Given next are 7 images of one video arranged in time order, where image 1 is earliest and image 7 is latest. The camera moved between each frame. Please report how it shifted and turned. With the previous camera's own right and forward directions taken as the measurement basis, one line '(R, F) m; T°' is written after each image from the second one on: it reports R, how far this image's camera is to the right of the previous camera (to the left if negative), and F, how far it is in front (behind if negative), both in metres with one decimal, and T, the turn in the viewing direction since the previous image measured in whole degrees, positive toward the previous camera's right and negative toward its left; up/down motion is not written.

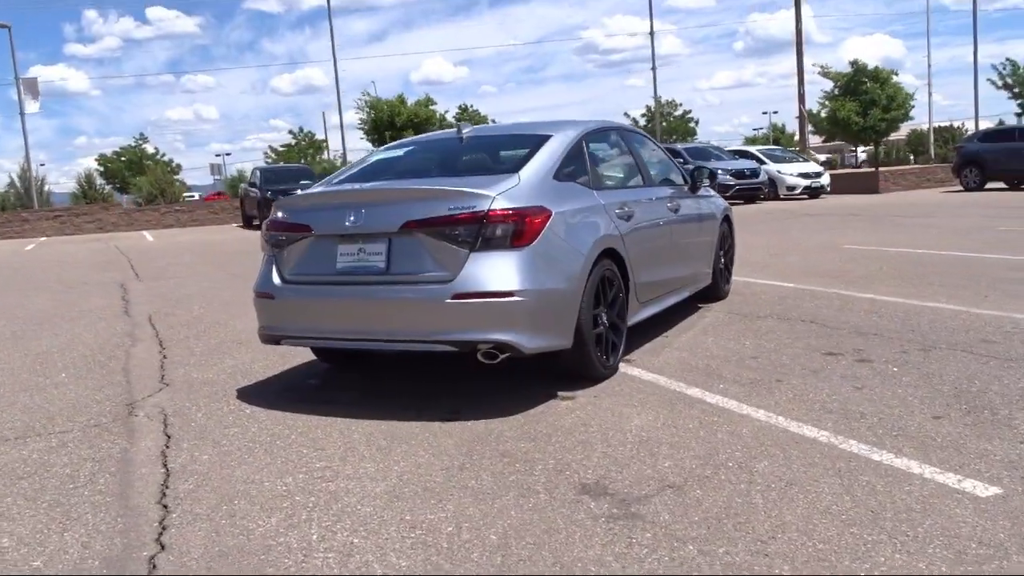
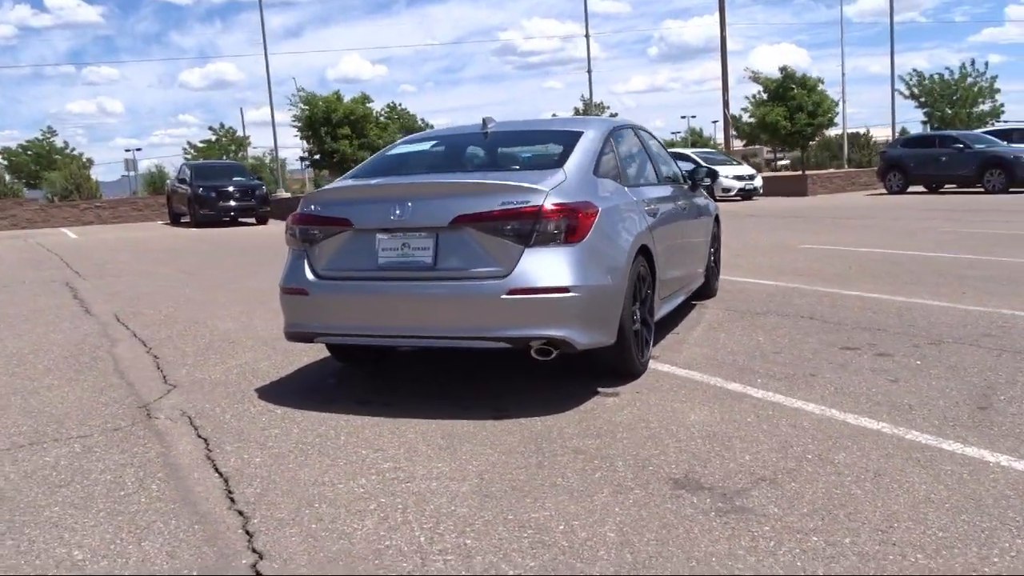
(-0.8, +0.1) m; +5°
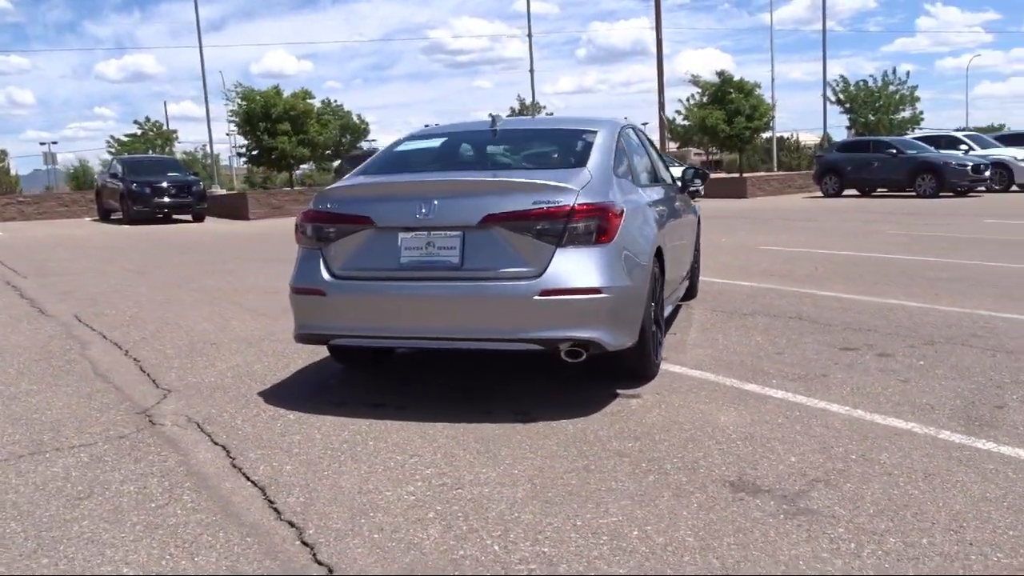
(-0.6, +0.1) m; +5°
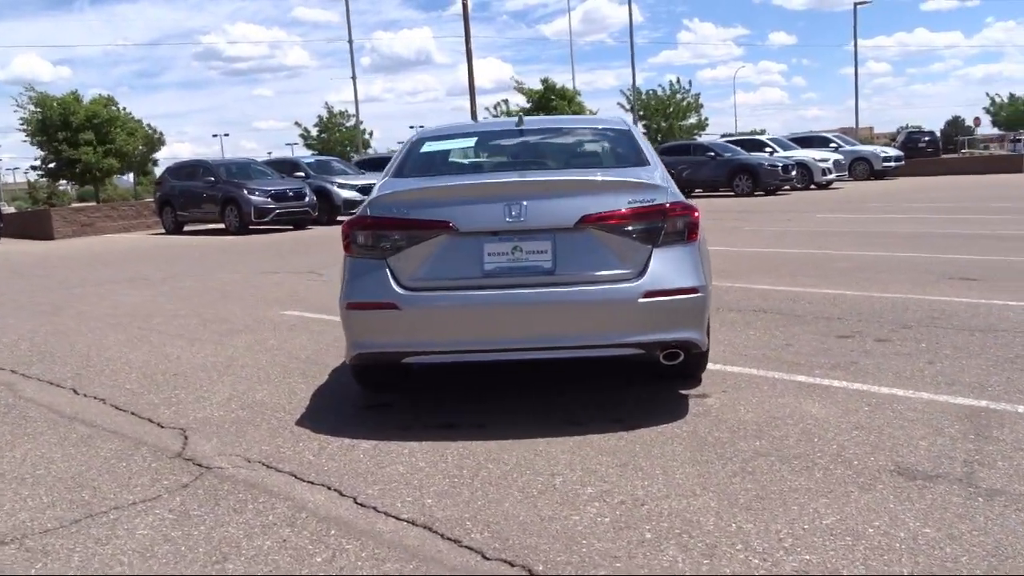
(-1.7, +0.5) m; +14°
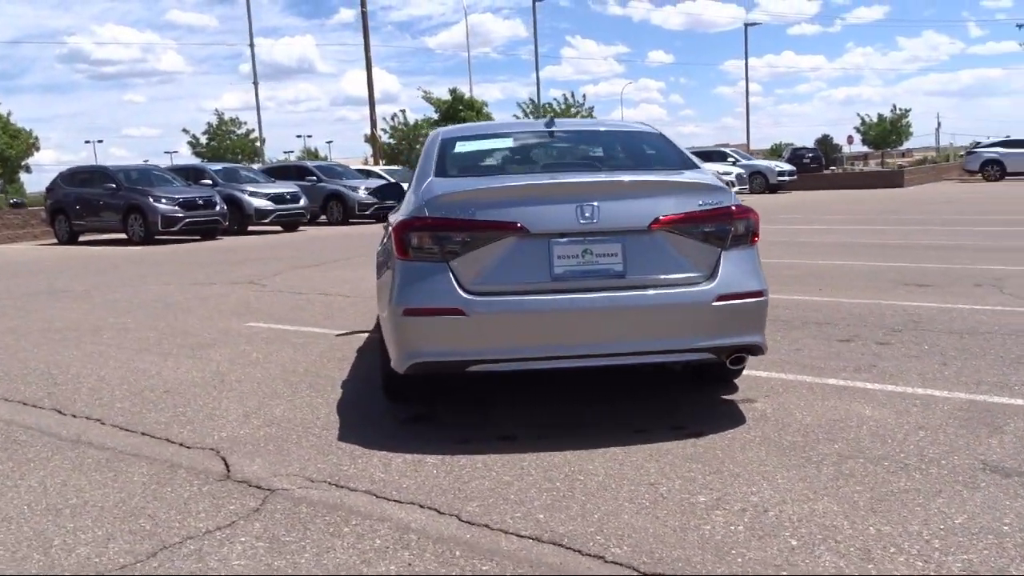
(-1.0, +0.3) m; +8°
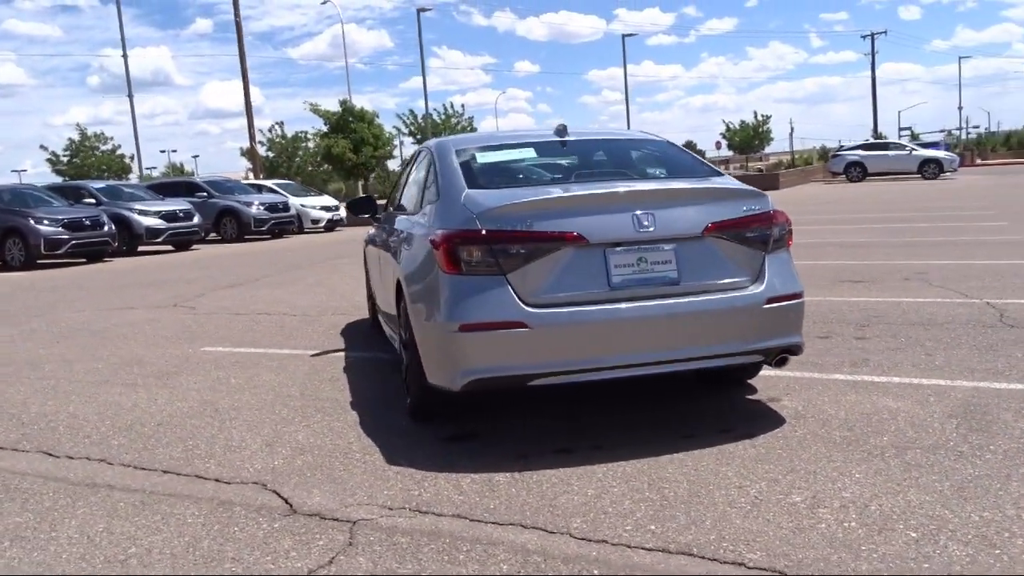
(-1.0, +0.1) m; +8°
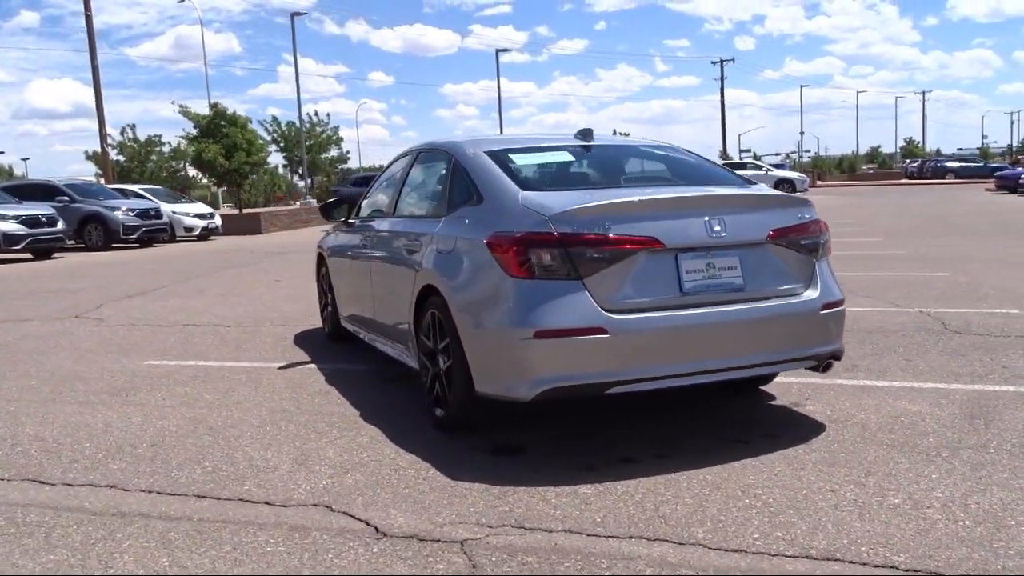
(-1.2, +0.3) m; +10°
